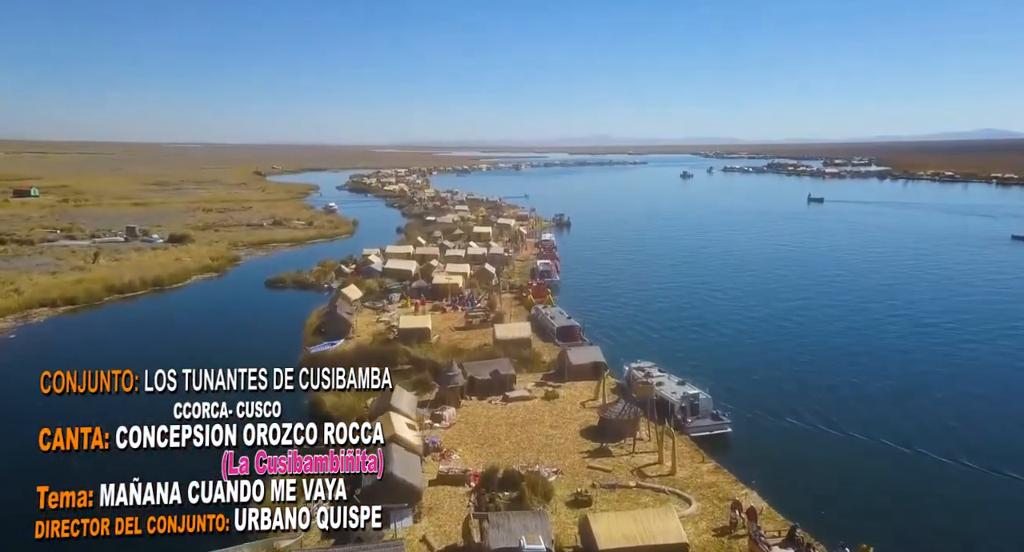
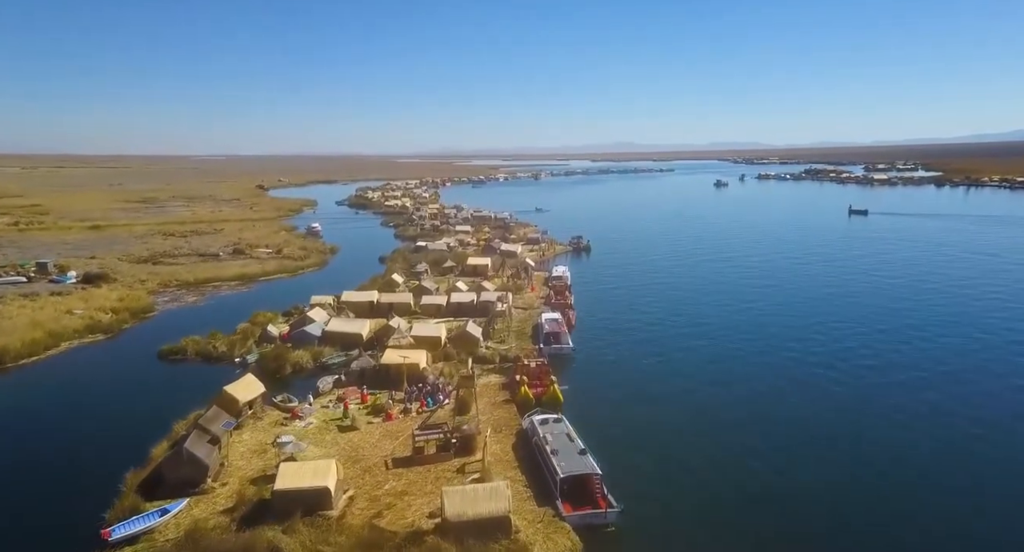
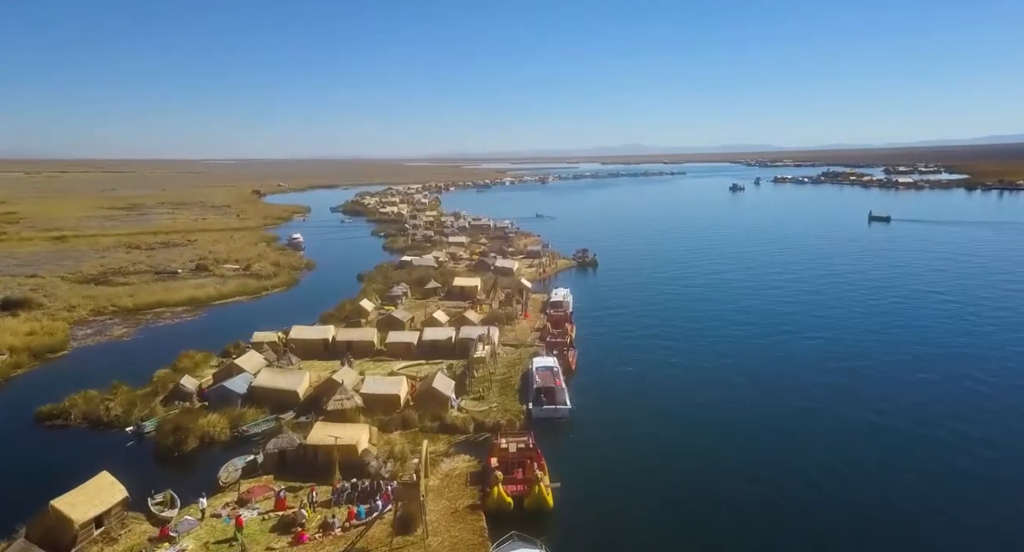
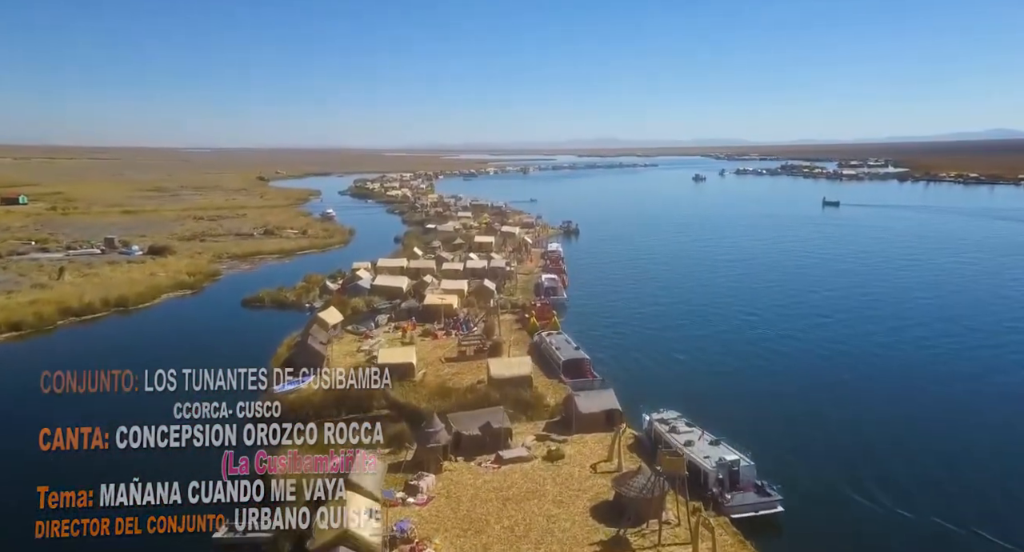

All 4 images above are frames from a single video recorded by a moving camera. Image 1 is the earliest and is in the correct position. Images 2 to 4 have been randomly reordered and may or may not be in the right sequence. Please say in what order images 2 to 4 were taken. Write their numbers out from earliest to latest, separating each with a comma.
4, 2, 3
